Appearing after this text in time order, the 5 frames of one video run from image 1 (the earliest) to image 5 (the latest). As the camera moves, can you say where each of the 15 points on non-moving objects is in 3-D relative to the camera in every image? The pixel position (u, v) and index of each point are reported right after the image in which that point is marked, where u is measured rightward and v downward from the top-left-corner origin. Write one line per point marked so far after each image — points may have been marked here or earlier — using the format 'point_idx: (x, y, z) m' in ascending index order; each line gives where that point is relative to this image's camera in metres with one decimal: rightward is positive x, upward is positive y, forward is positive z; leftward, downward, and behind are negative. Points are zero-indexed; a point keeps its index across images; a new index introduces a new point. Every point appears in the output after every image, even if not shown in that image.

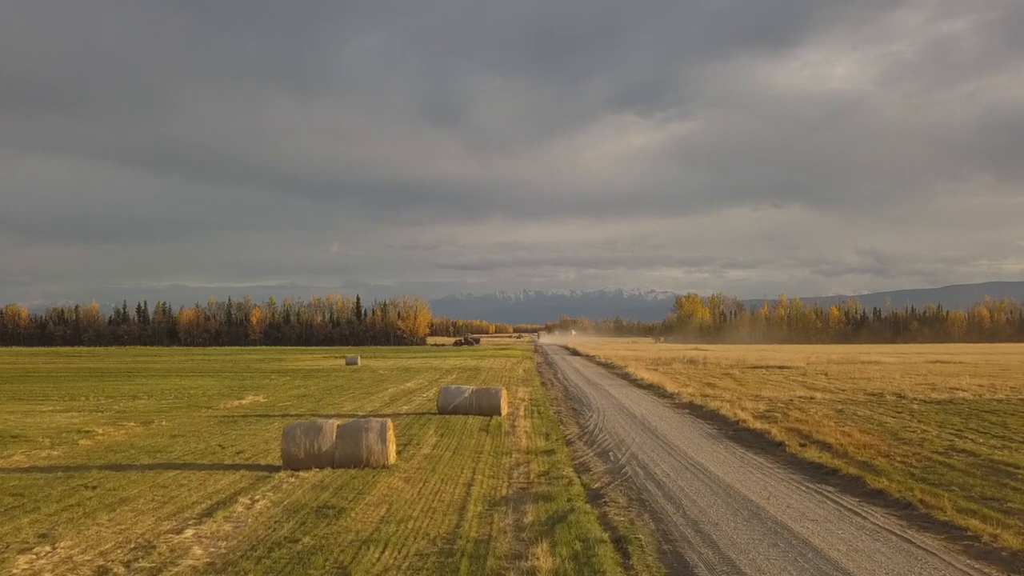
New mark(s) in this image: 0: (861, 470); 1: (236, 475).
0: (+6.9, -3.6, +12.7) m
1: (-5.4, -3.7, +12.6) m
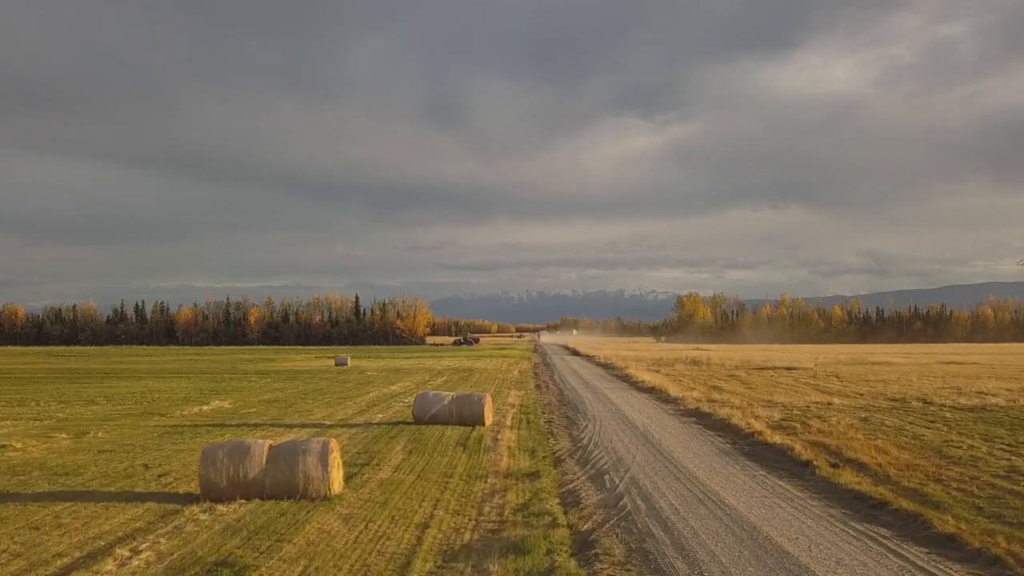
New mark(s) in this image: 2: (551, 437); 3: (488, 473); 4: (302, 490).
0: (+6.4, -3.4, +10.3) m
1: (-5.9, -3.5, +10.2) m
2: (+1.1, -4.1, +17.6) m
3: (-0.5, -3.7, +13.0) m
4: (-3.4, -3.3, +10.5) m
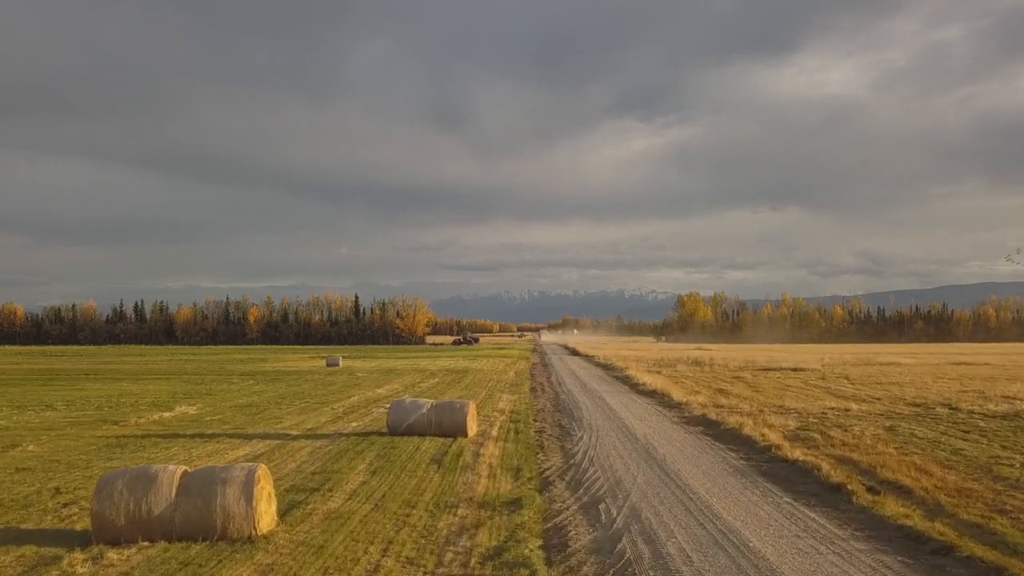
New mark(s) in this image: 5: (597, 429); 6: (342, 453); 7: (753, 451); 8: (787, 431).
0: (+6.1, -3.3, +8.1) m
1: (-6.3, -3.3, +8.1) m
2: (+0.7, -3.9, +15.5) m
3: (-0.9, -3.6, +10.9) m
4: (-3.8, -3.2, +8.4) m
5: (+2.5, -4.1, +19.0) m
6: (-4.0, -3.8, +15.1) m
7: (+5.8, -3.9, +15.5) m
8: (+8.0, -4.2, +18.8) m
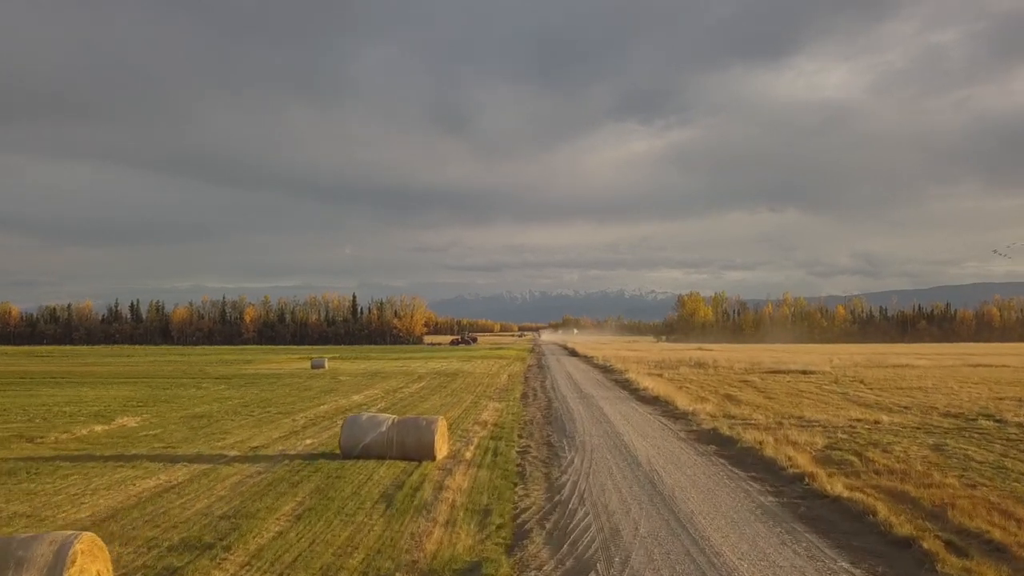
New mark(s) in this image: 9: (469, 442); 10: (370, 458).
0: (+5.5, -3.1, +5.3) m
1: (-6.8, -3.2, +5.2) m
2: (+0.2, -3.8, +12.6) m
3: (-1.4, -3.4, +8.0) m
4: (-4.3, -3.0, +5.5) m
5: (+2.0, -4.0, +16.1) m
6: (-4.5, -3.7, +12.2) m
7: (+5.2, -3.7, +12.6) m
8: (+7.5, -4.0, +15.9) m
9: (-1.1, -4.0, +16.9) m
10: (-3.2, -3.8, +14.5) m
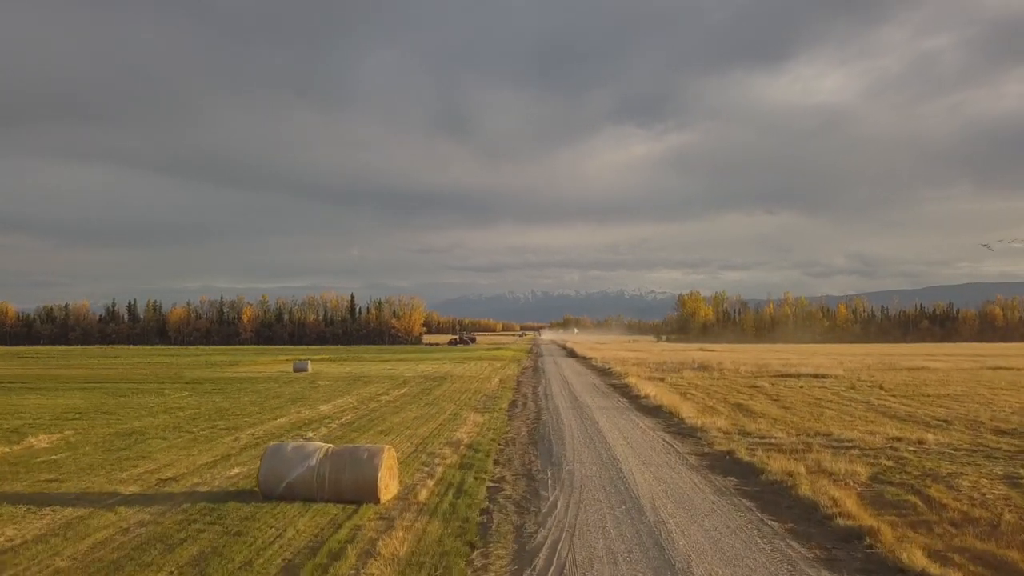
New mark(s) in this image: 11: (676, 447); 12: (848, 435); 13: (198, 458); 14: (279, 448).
0: (+4.9, -3.0, +2.0) m
1: (-7.4, -3.1, +1.9) m
2: (-0.5, -3.7, +9.4) m
3: (-2.0, -3.3, +4.8) m
4: (-4.9, -2.9, +2.3) m
5: (+1.3, -3.9, +12.8) m
6: (-5.1, -3.6, +9.0) m
7: (+4.6, -3.6, +9.3) m
8: (+6.9, -3.9, +12.7) m
9: (-1.7, -3.9, +13.7) m
10: (-3.8, -3.7, +11.2) m
11: (+4.5, -4.3, +17.6) m
12: (+10.1, -4.3, +19.4) m
13: (-7.8, -4.2, +16.0) m
14: (-4.3, -3.0, +11.9) m
